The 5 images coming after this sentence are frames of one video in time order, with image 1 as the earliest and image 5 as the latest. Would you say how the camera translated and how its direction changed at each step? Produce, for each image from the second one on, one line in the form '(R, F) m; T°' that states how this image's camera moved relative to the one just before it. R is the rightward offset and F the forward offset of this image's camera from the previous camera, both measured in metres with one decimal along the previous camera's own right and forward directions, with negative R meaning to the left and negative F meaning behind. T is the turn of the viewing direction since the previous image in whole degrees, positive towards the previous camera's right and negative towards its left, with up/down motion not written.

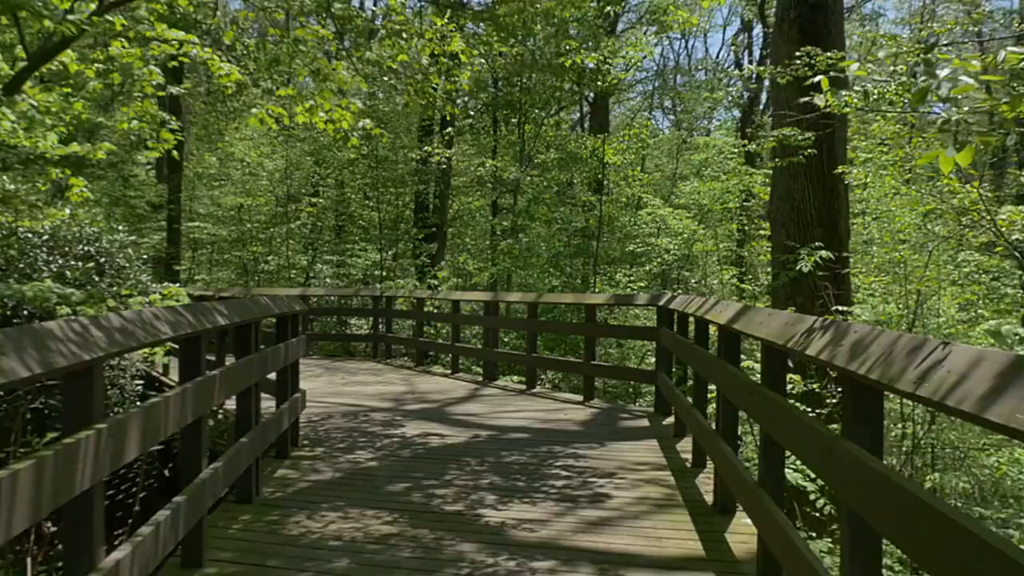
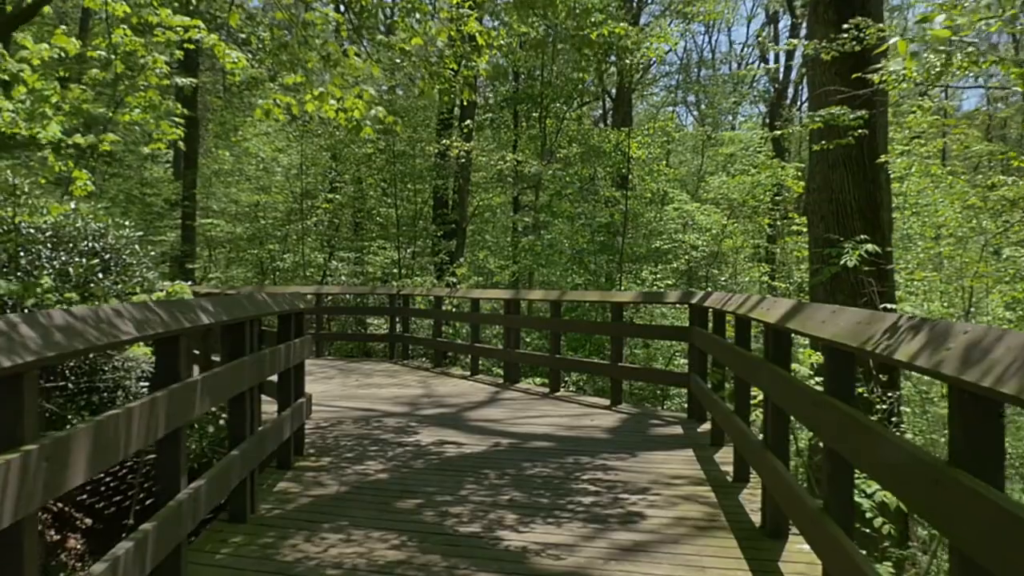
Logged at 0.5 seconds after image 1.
(0.0, +0.3) m; -1°
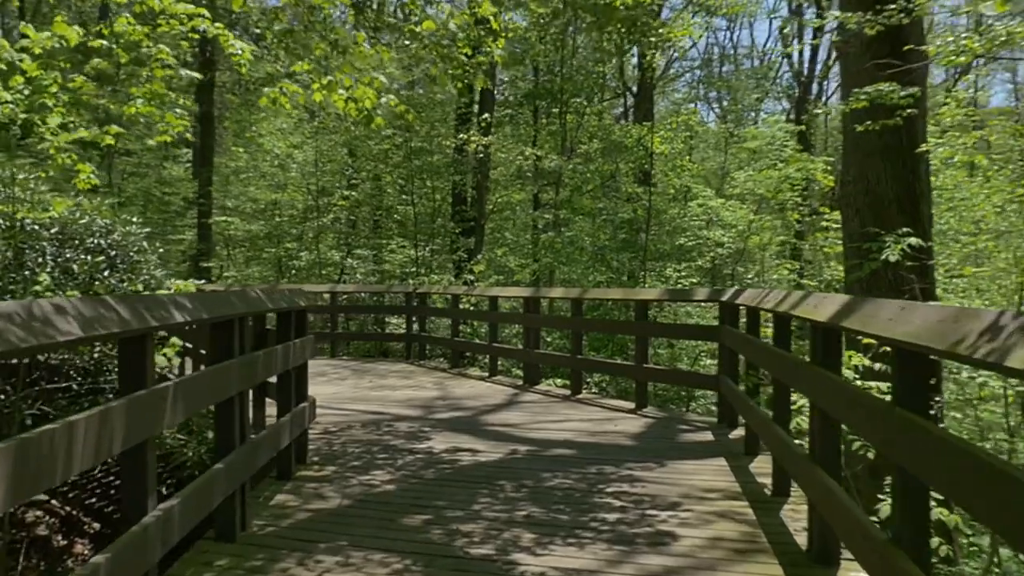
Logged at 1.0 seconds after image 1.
(0.0, +0.3) m; -1°
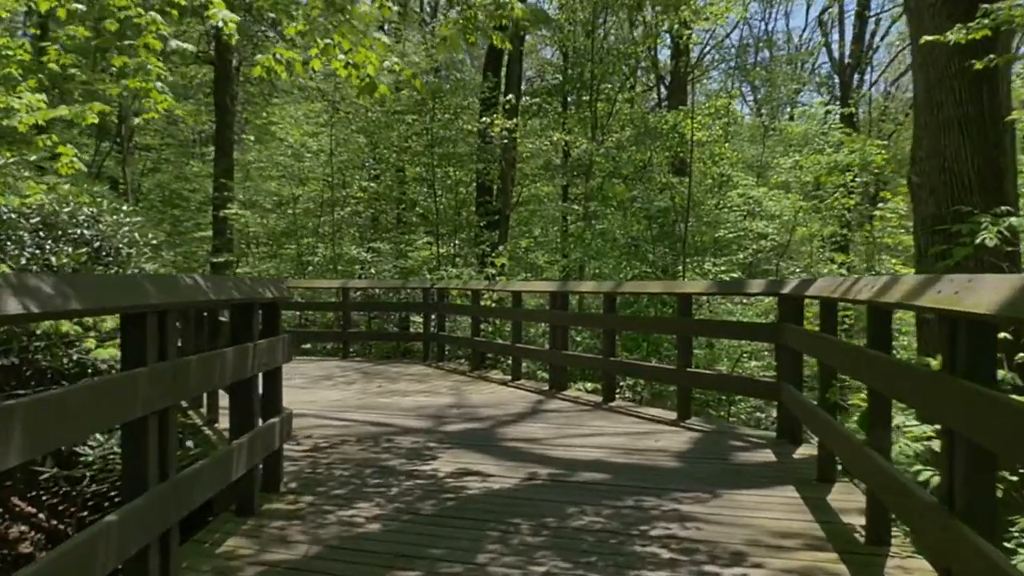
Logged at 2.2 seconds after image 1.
(0.0, +0.7) m; -2°
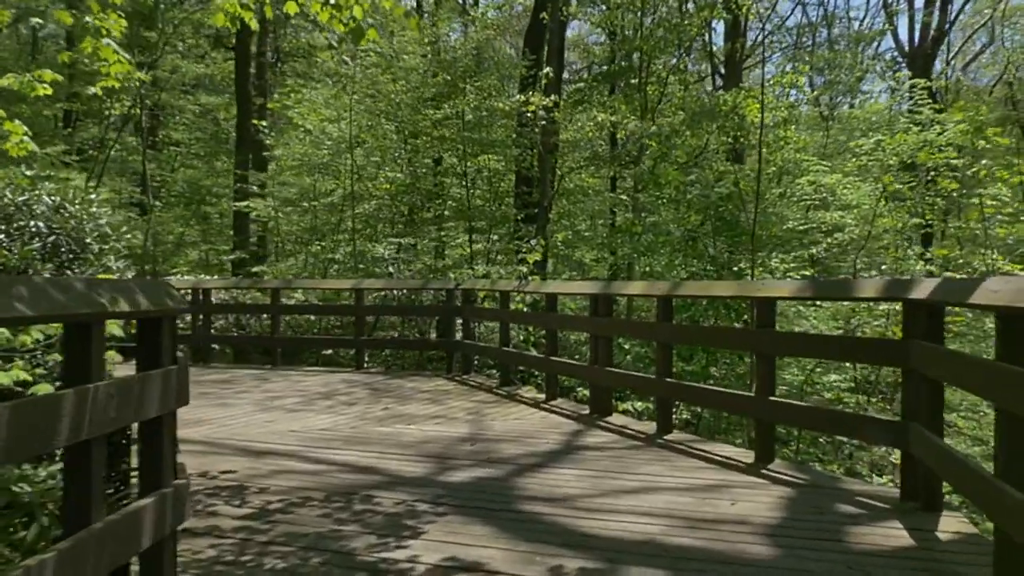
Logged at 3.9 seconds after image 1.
(+0.1, +1.1) m; -3°
